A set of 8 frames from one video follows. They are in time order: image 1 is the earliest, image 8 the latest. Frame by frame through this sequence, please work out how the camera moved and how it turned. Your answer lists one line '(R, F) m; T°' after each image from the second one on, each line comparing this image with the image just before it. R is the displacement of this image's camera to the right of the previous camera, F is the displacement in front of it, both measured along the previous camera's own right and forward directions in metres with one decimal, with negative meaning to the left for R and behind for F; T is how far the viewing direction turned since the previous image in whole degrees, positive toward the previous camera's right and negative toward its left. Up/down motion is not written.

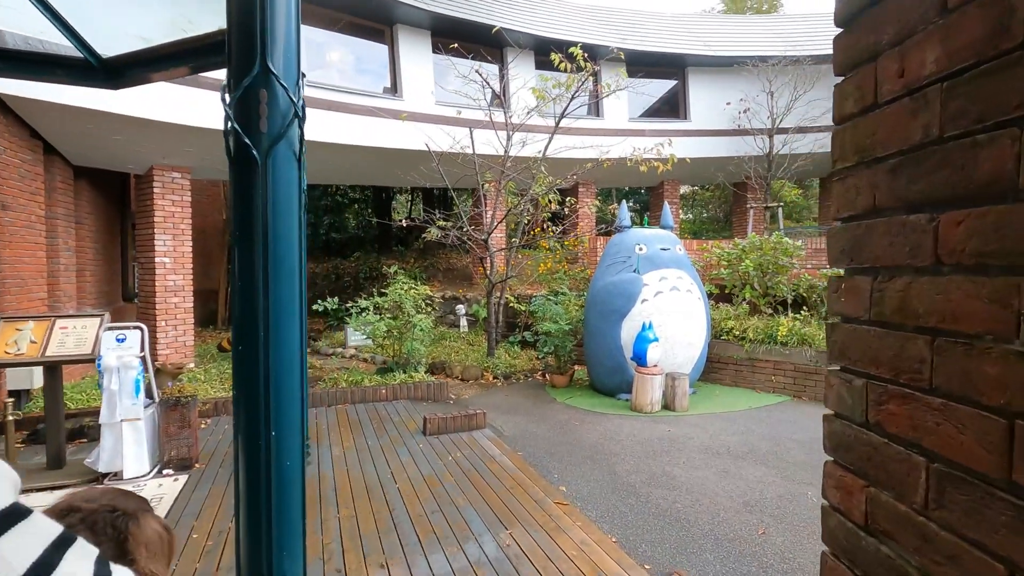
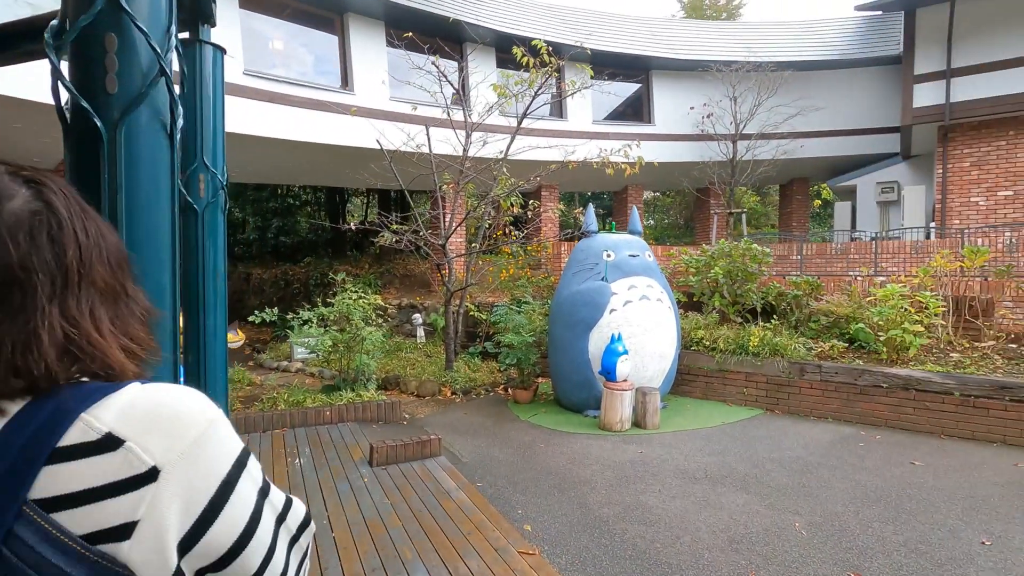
(0.0, +0.5) m; +4°
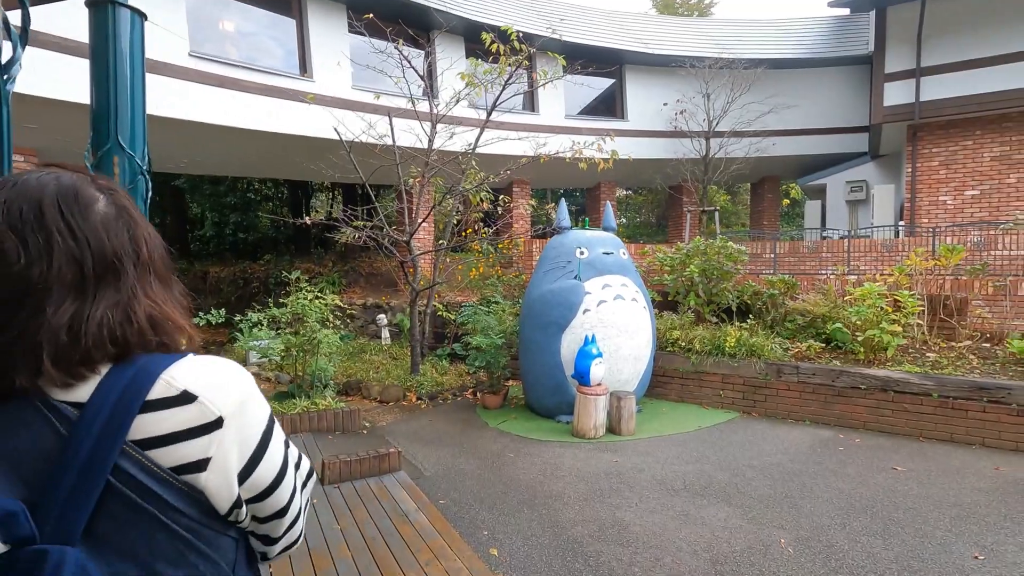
(0.0, +0.3) m; +3°
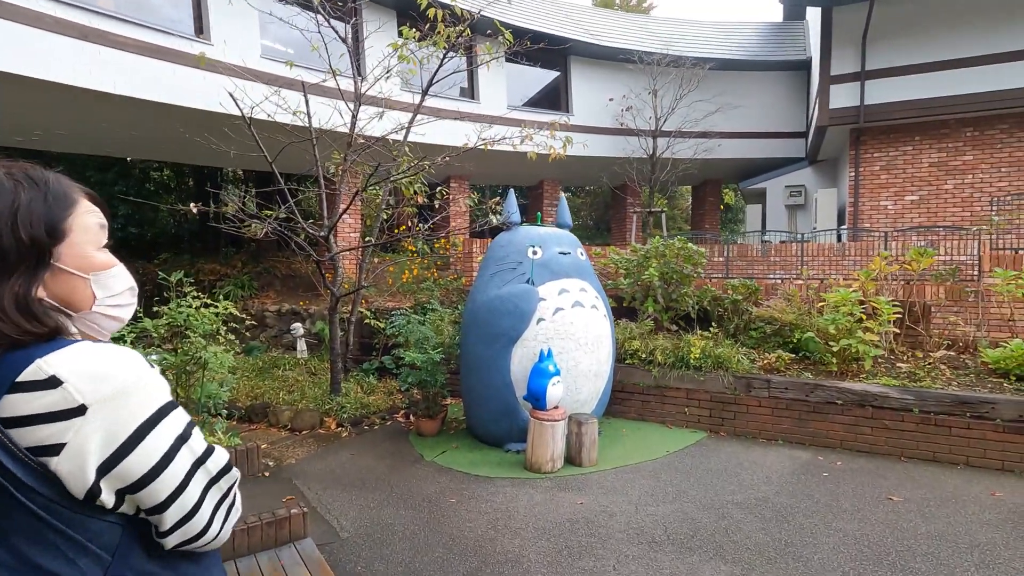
(-0.1, +0.9) m; +7°
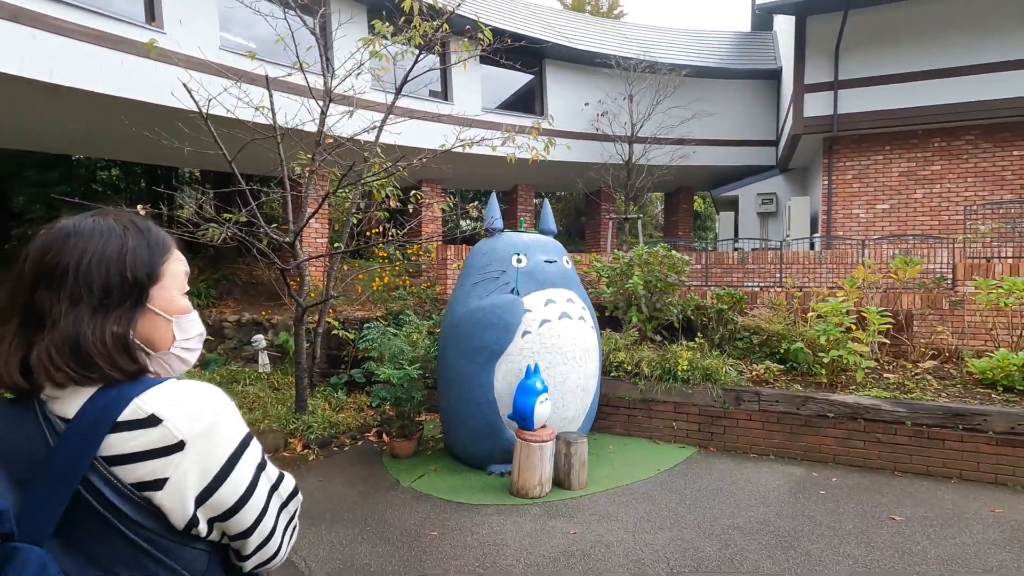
(-0.1, +0.3) m; +3°
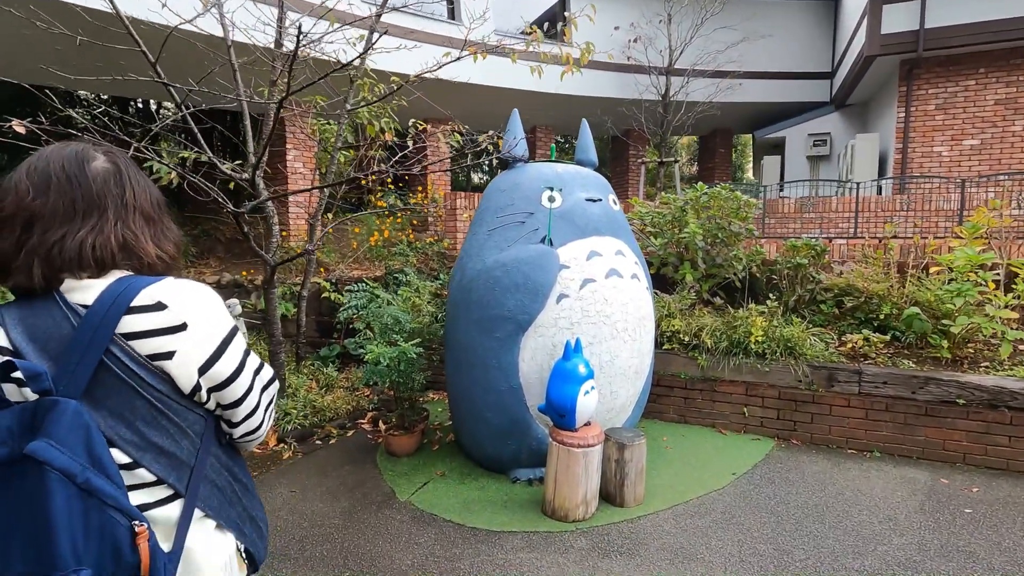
(-0.1, +1.1) m; -1°
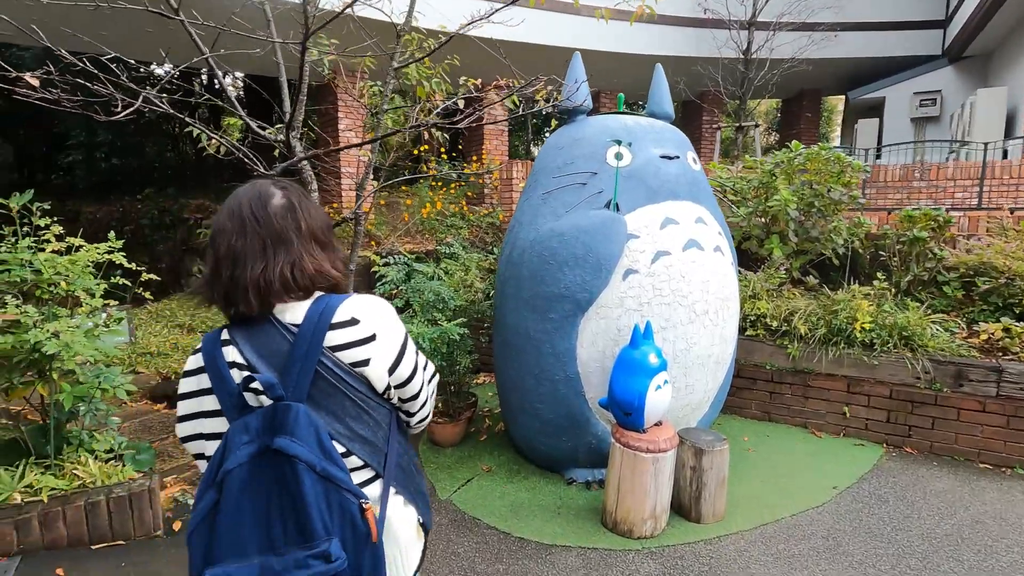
(0.0, +0.5) m; -6°
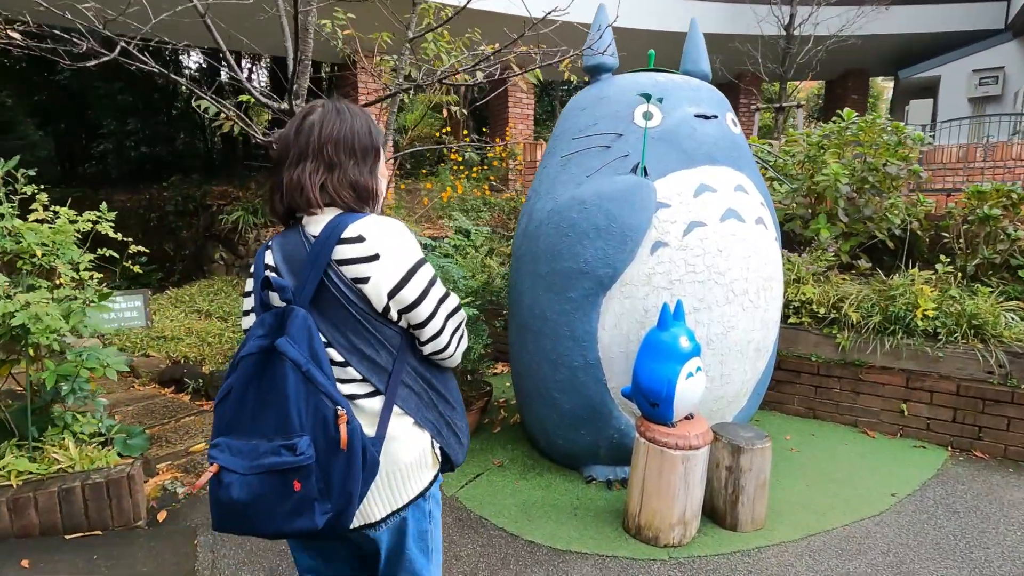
(+0.1, +0.3) m; -3°
